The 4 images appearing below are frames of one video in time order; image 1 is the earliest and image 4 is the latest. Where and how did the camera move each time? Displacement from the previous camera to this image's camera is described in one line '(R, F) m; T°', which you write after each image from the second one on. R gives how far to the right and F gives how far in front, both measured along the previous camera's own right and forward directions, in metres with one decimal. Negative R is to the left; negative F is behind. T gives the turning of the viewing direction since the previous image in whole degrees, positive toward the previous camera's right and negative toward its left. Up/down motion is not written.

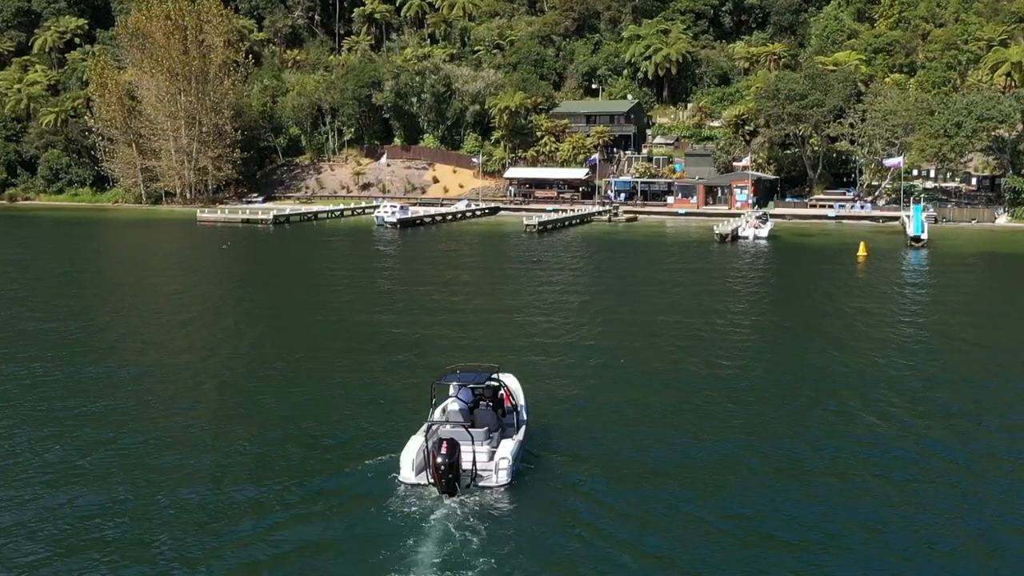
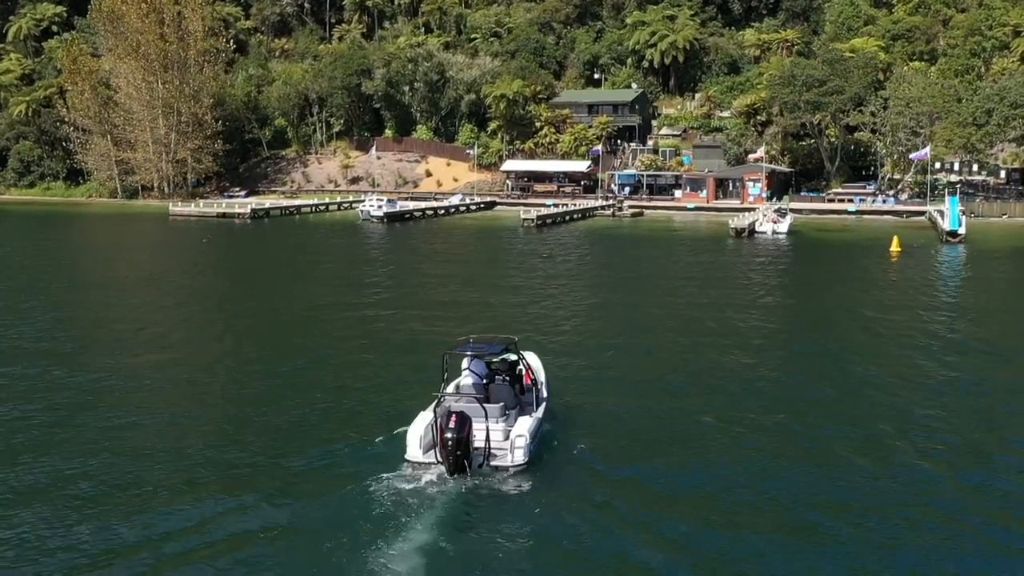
(+0.2, +4.3) m; 0°
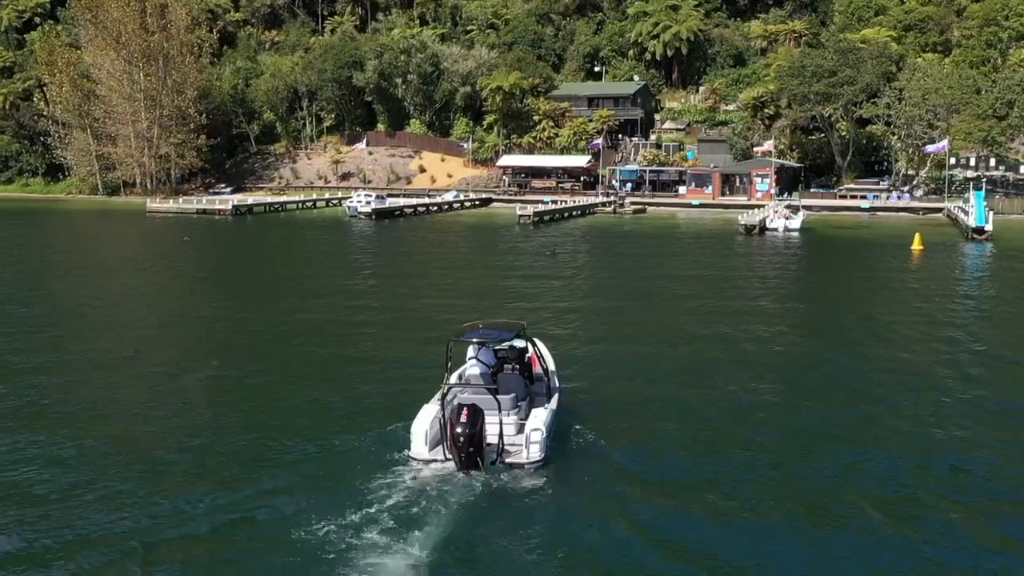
(+0.3, +2.8) m; 0°
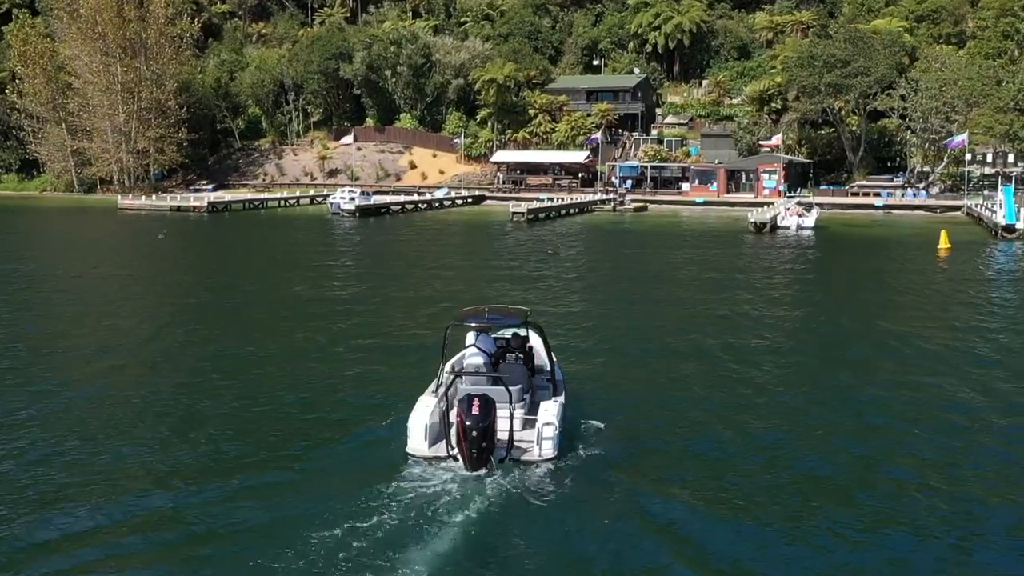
(+0.3, +3.1) m; 0°
